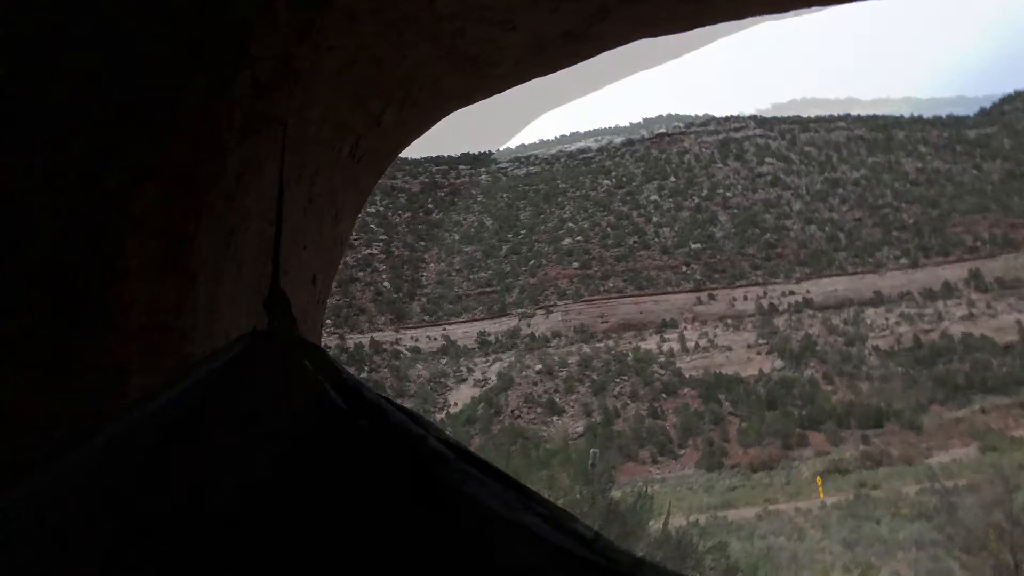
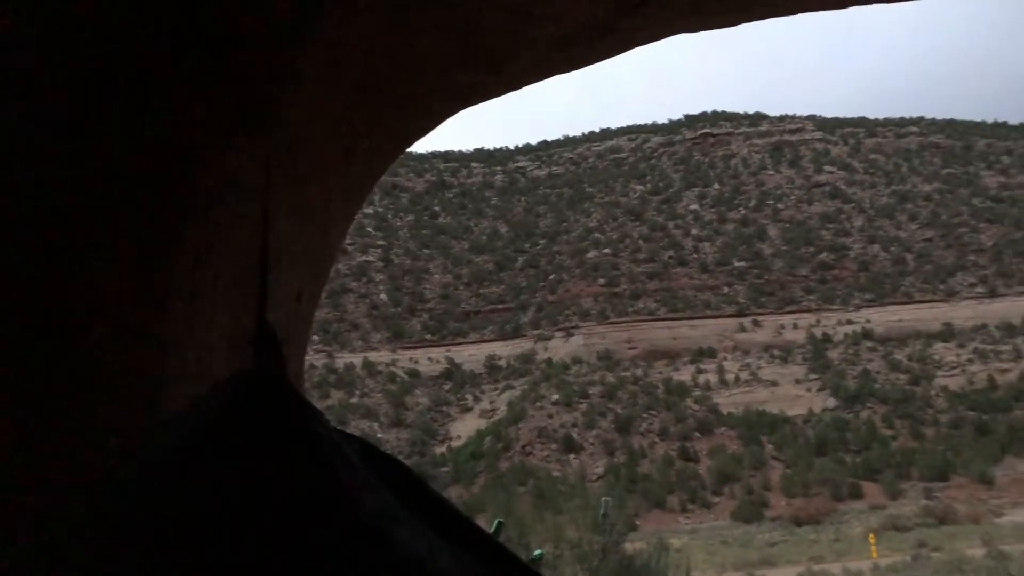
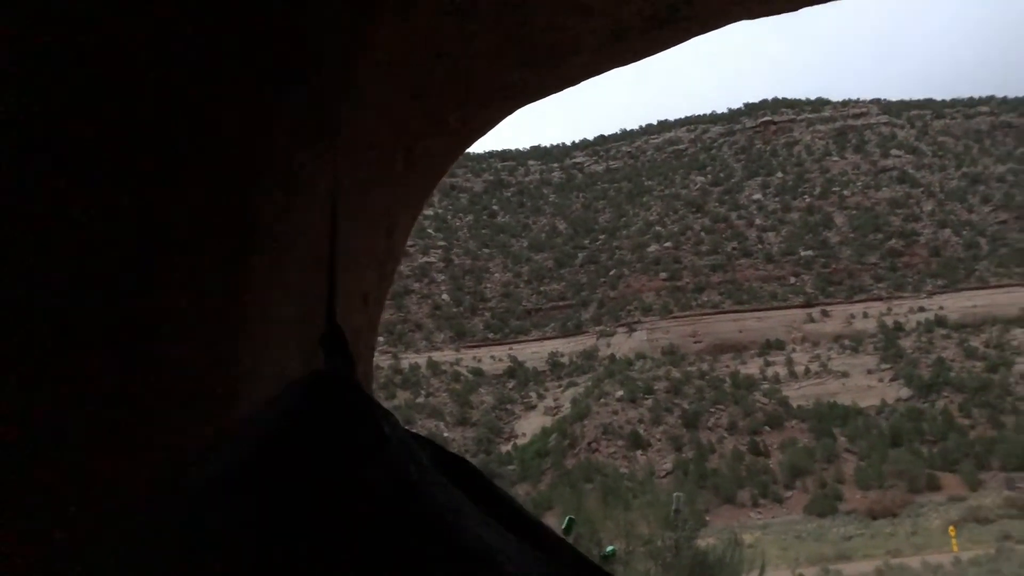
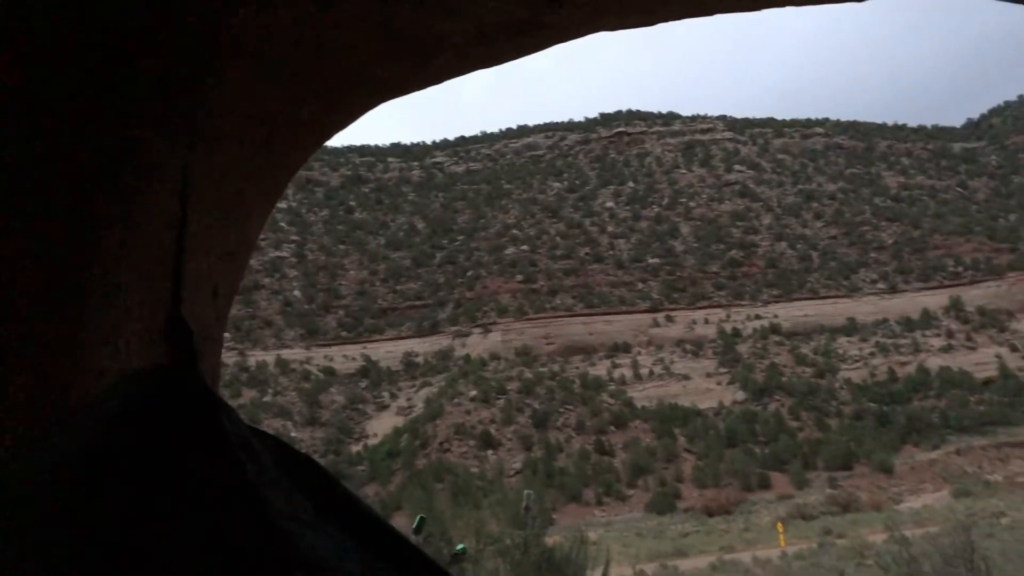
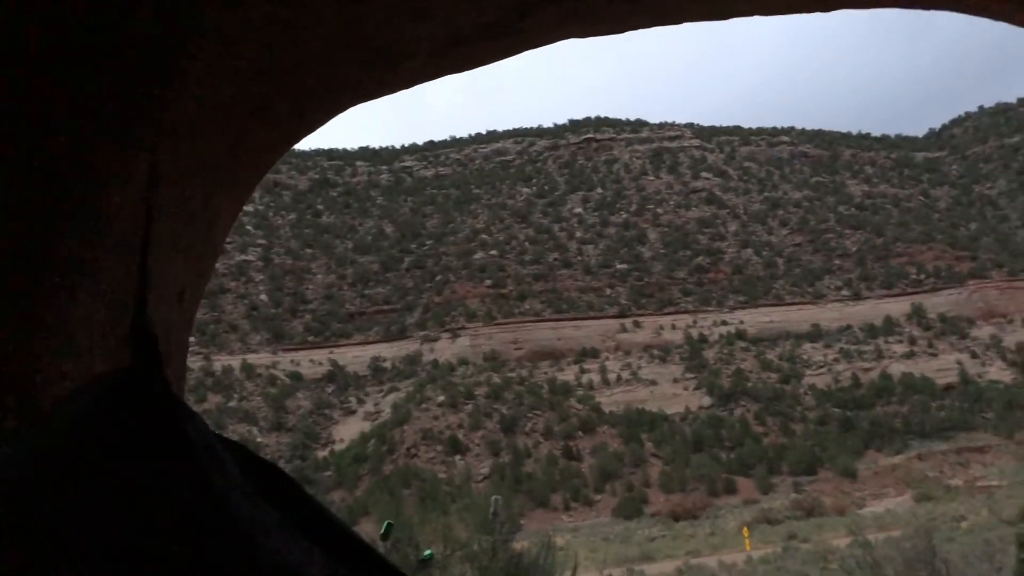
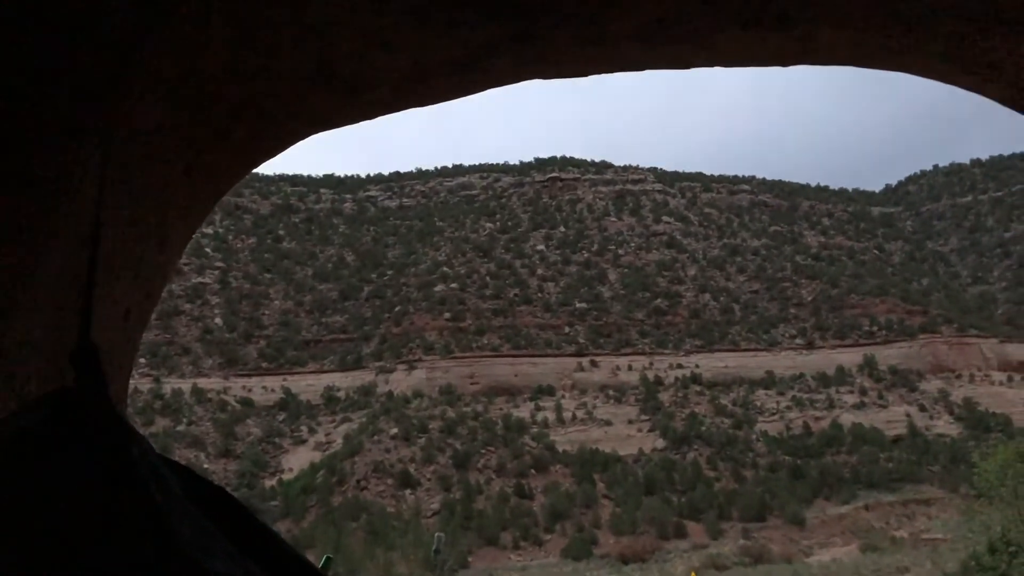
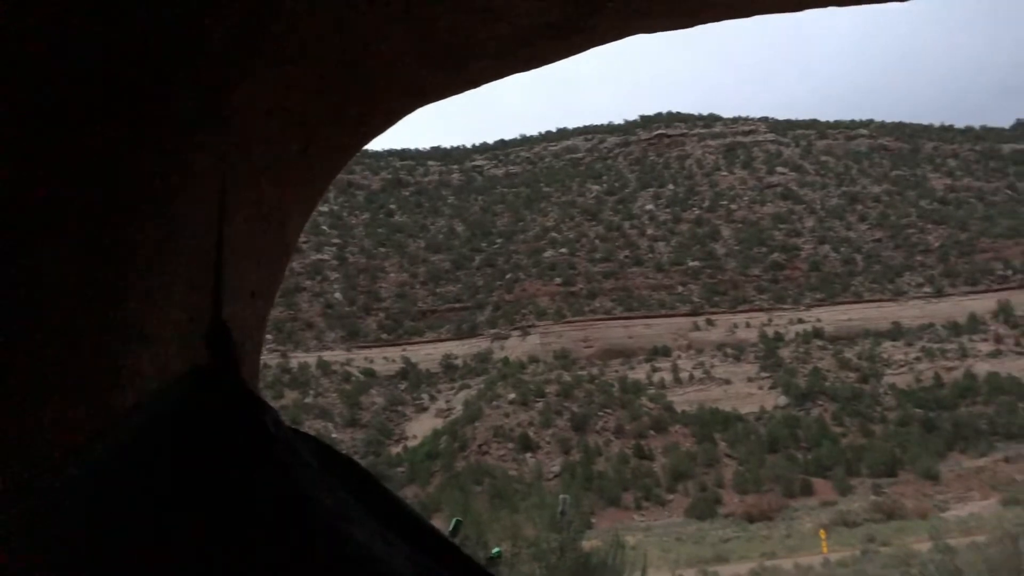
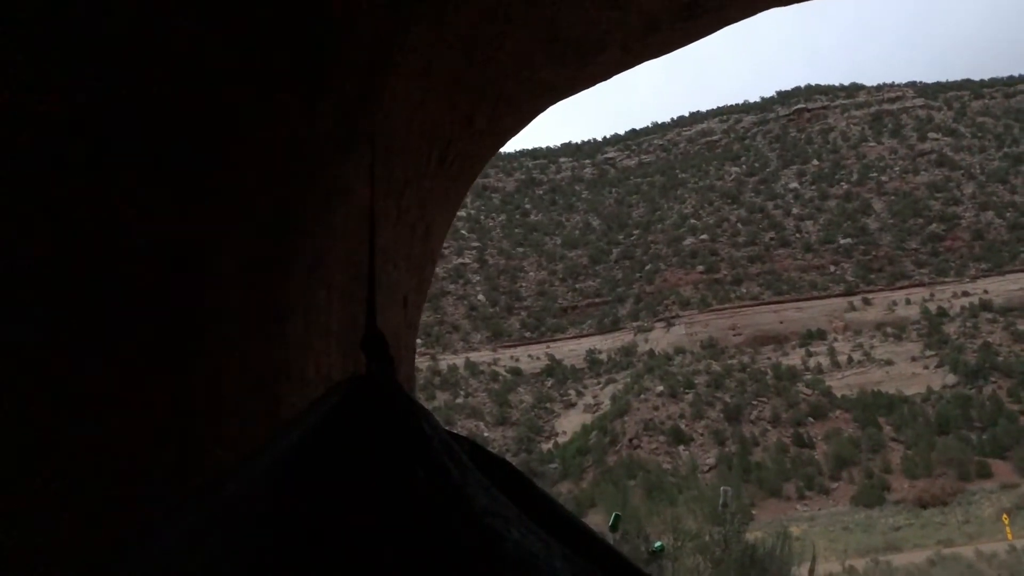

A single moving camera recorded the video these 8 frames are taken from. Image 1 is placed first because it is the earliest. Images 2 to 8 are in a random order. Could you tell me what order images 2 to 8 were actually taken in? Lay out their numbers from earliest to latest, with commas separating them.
8, 3, 2, 7, 4, 5, 6
